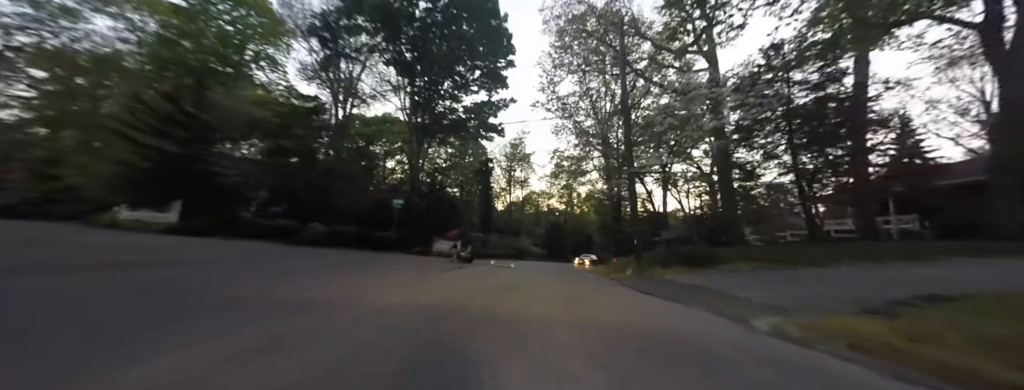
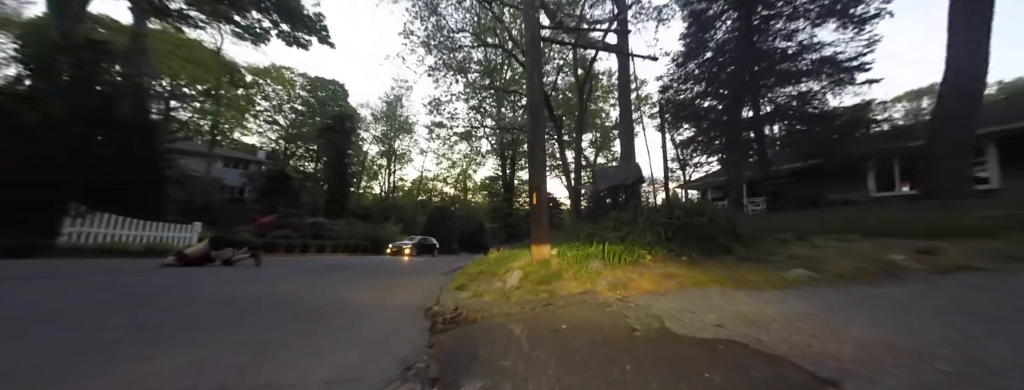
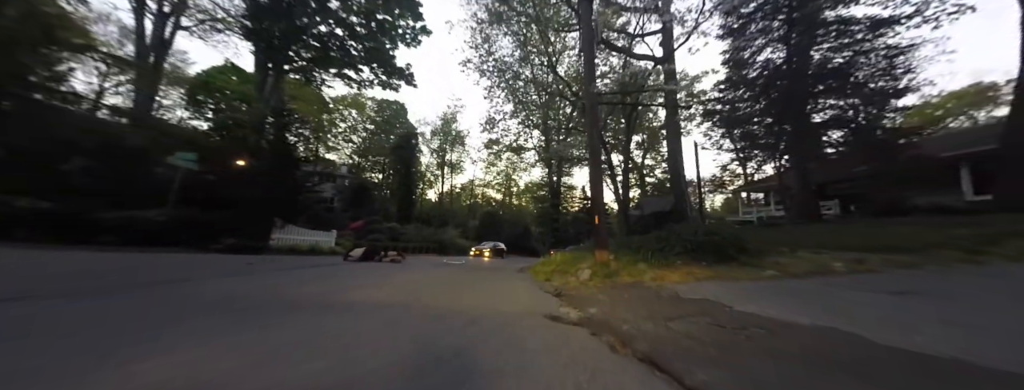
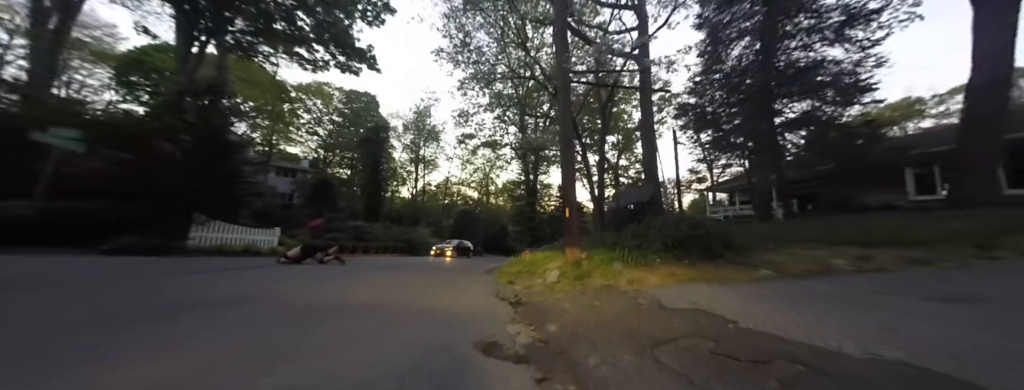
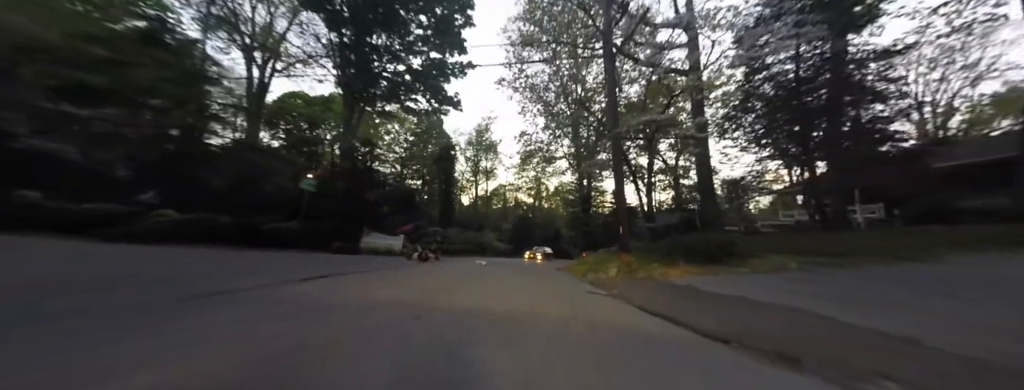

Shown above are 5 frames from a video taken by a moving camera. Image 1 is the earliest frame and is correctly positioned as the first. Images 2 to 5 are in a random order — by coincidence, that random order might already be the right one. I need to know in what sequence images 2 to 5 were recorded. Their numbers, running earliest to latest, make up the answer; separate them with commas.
5, 3, 4, 2
